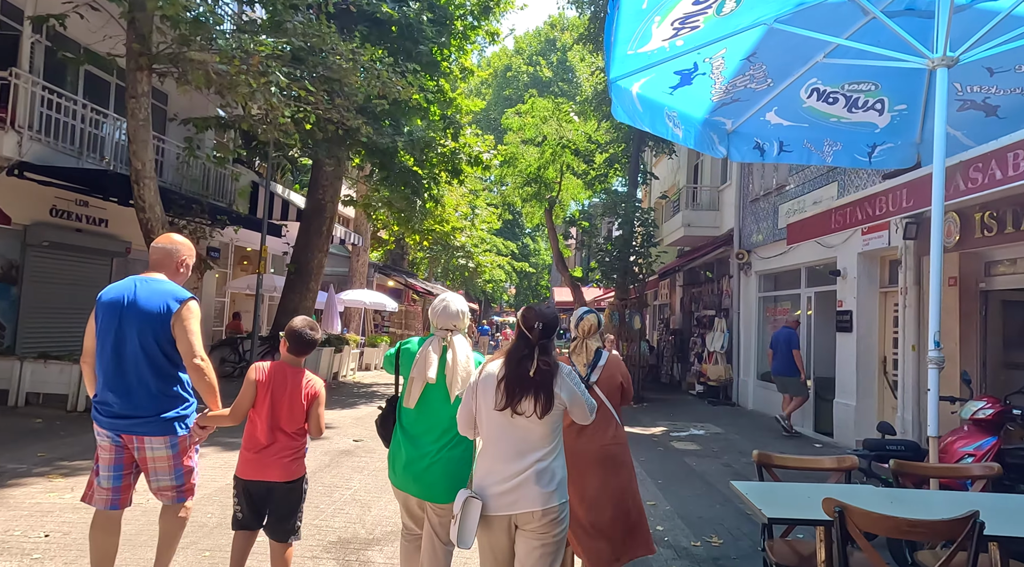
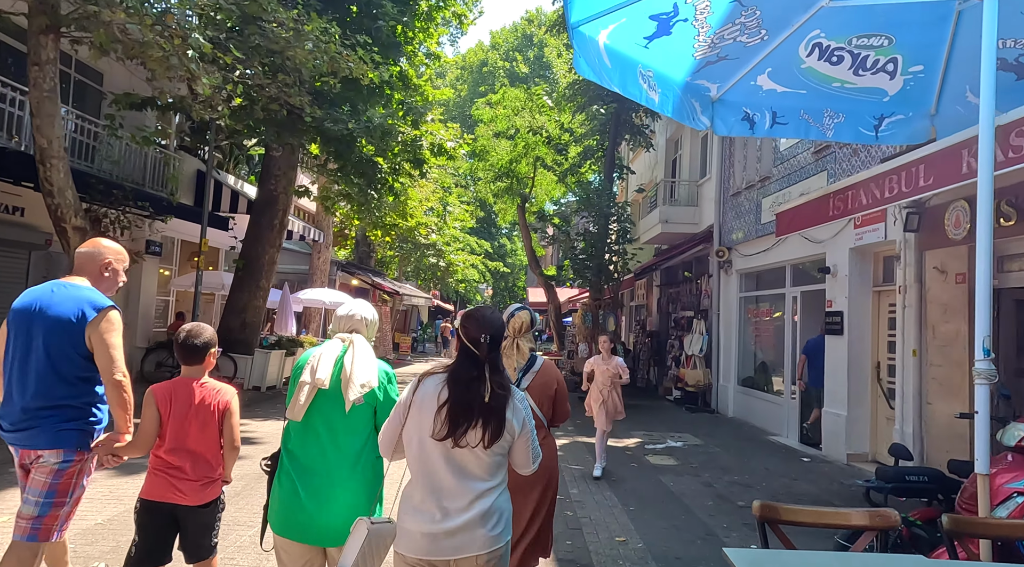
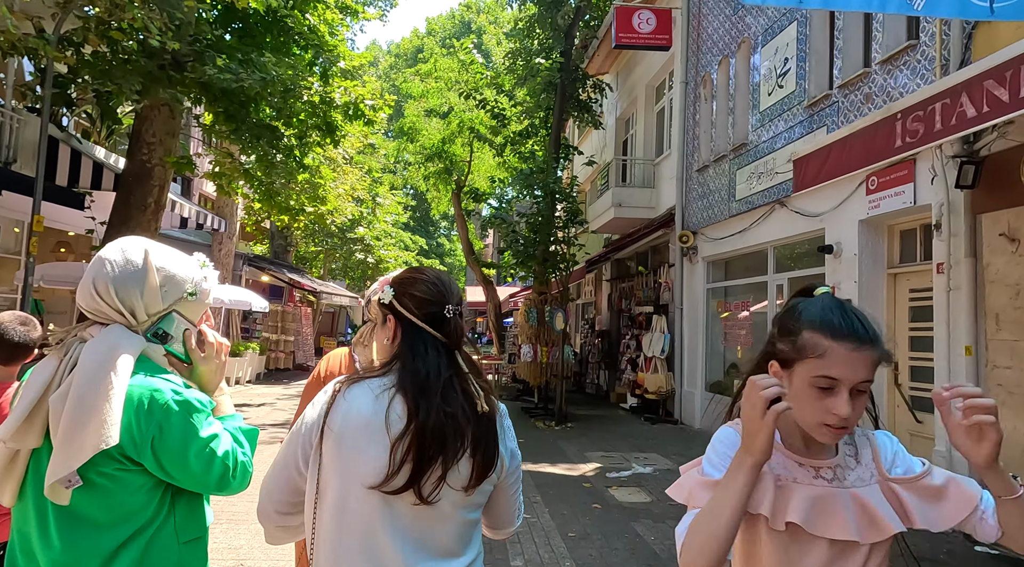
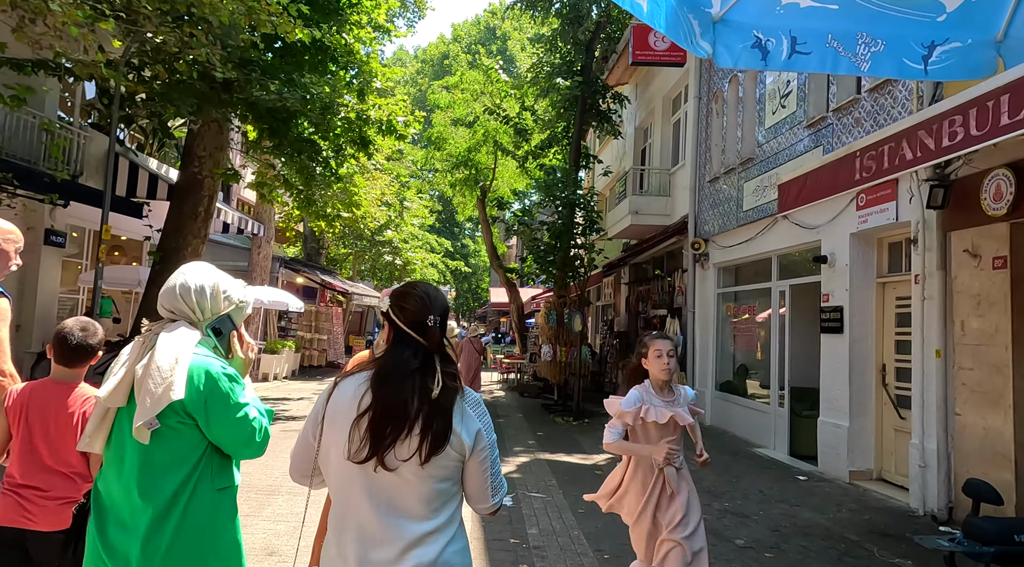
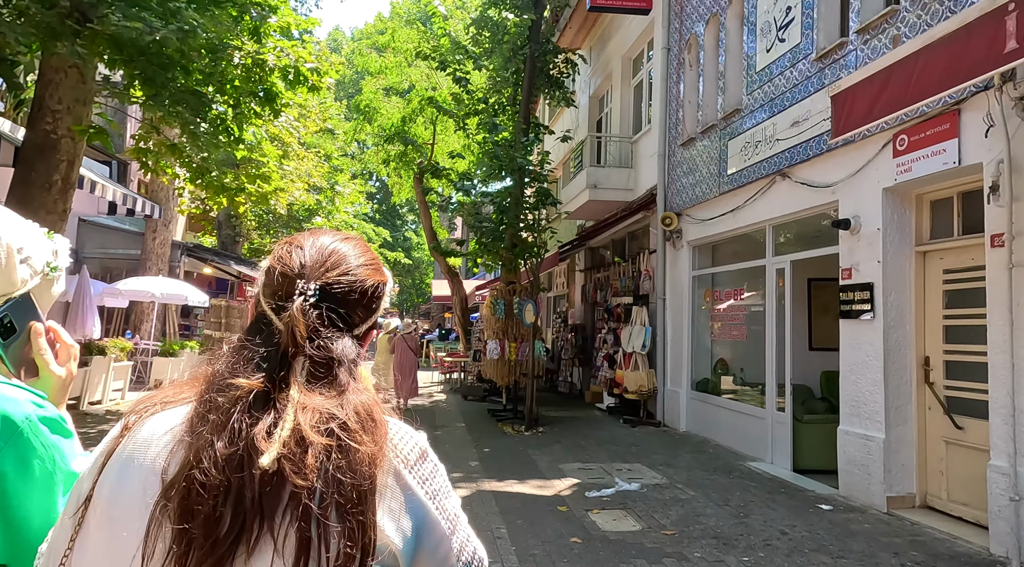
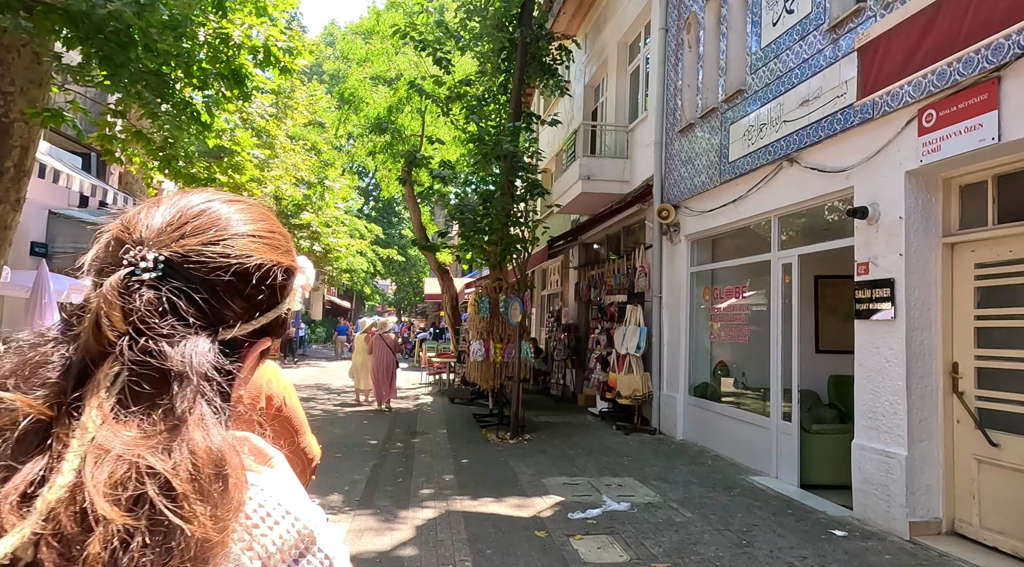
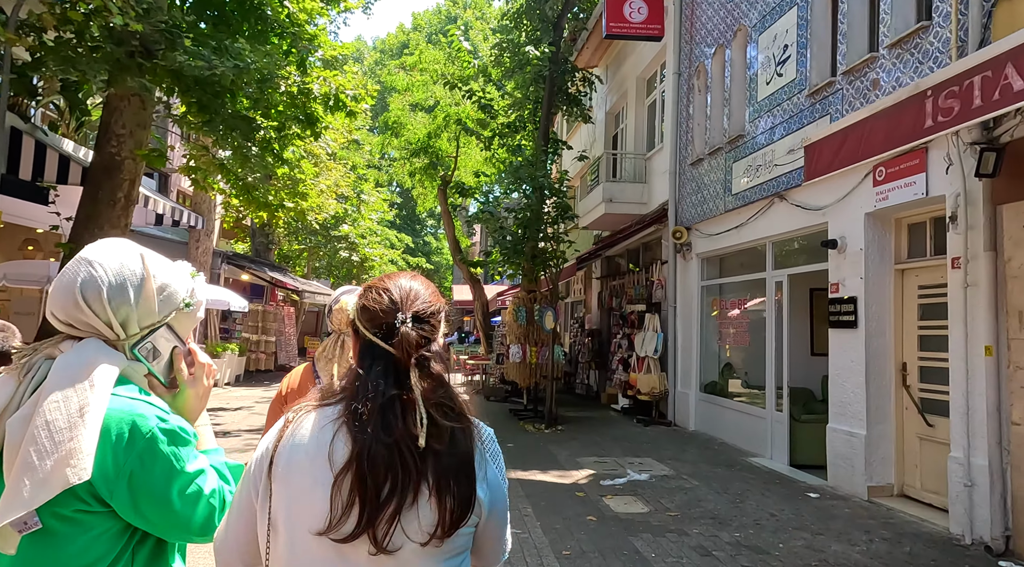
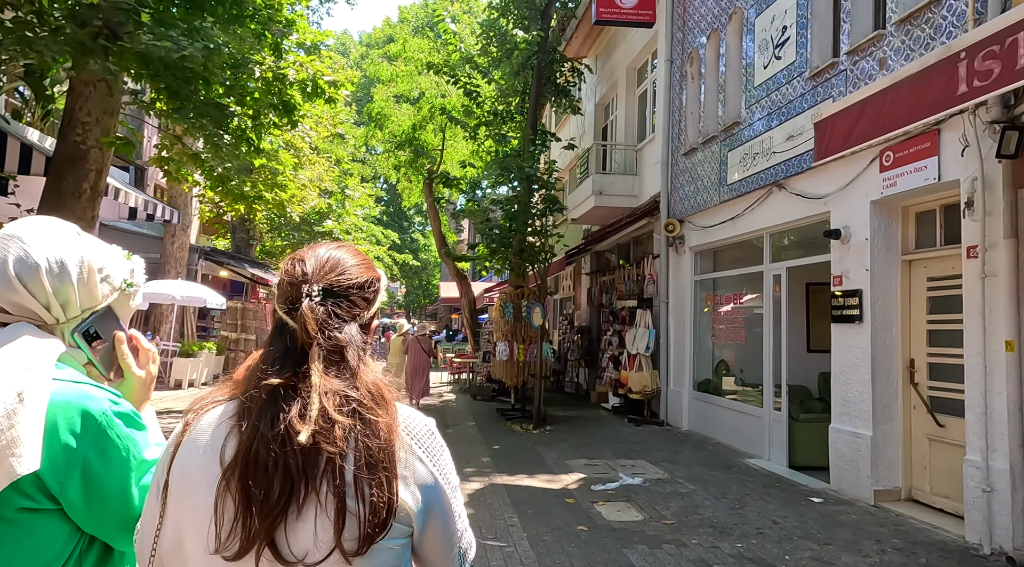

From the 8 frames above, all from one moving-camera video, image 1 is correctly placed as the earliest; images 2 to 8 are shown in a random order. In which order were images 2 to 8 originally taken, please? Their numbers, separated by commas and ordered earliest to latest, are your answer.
2, 4, 3, 7, 8, 5, 6
